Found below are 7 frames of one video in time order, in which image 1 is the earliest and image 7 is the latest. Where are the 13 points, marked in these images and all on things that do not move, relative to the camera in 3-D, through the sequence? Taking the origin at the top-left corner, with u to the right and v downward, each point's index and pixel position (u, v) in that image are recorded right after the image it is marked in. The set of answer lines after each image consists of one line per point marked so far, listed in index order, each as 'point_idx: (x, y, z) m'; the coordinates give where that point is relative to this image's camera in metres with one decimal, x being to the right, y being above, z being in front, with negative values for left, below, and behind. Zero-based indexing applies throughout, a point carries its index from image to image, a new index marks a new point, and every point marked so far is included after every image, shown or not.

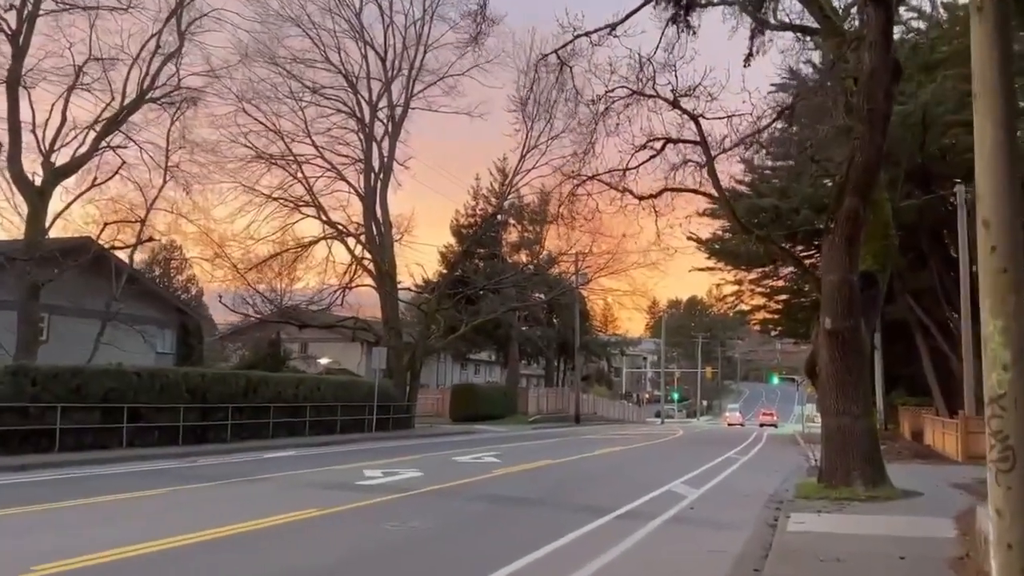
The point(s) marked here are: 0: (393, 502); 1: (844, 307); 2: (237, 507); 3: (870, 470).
0: (-1.5, -2.7, +12.8) m
1: (+4.8, -0.3, +14.7) m
2: (-3.5, -2.8, +13.1) m
3: (+5.2, -2.6, +14.7) m
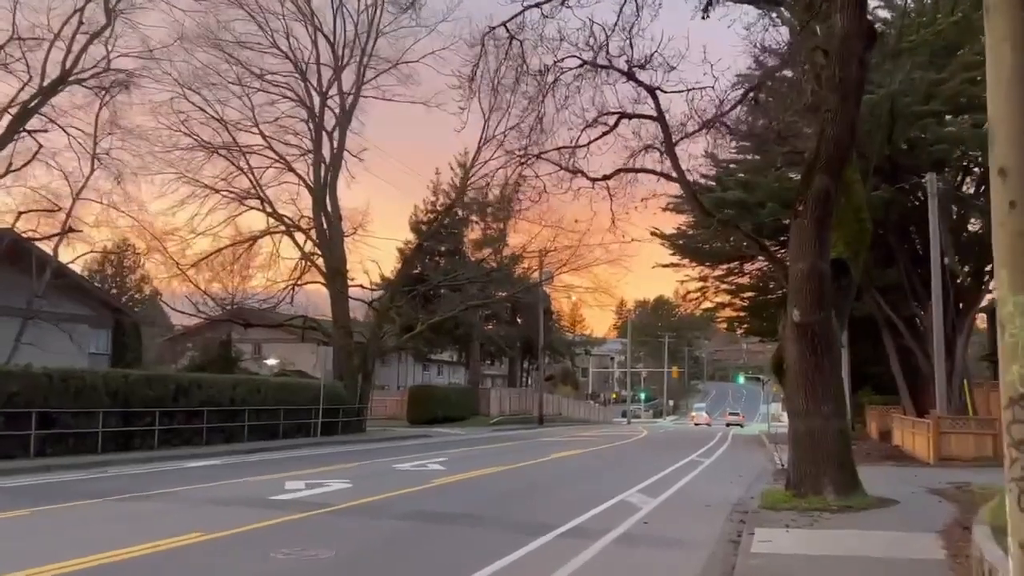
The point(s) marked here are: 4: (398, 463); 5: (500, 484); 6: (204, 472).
0: (-2.2, -2.6, +11.2) m
1: (+4.0, -0.1, +13.4) m
2: (-4.3, -2.7, +11.5) m
3: (+4.3, -2.5, +13.3) m
4: (-2.2, -3.3, +19.1) m
5: (-0.3, -3.3, +16.9) m
6: (-5.2, -3.1, +17.0) m
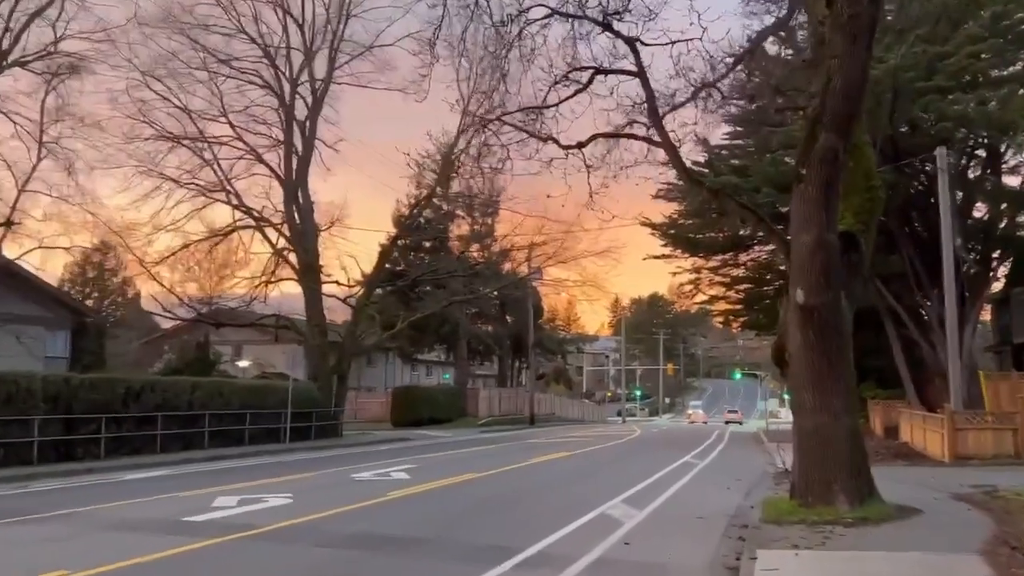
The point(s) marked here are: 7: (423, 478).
0: (-2.6, -2.4, +9.4) m
1: (+3.5, +0.1, +11.6) m
2: (-4.7, -2.5, +9.6) m
3: (+3.9, -2.2, +11.5) m
4: (-2.6, -3.1, +17.3) m
5: (-0.7, -3.1, +15.1) m
6: (-5.6, -3.0, +15.2) m
7: (-1.5, -3.2, +17.0) m
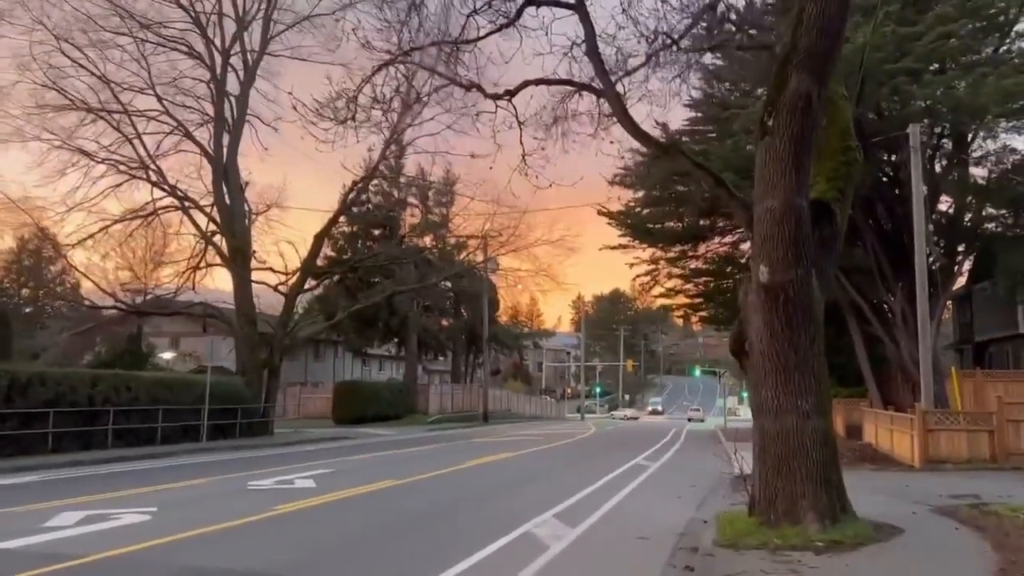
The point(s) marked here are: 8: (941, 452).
0: (-3.5, -2.1, +7.2) m
1: (+2.6, +0.4, +9.6) m
2: (-5.6, -2.2, +7.4) m
3: (+3.0, -2.0, +9.6) m
4: (-3.7, -2.8, +15.1) m
5: (-1.8, -2.9, +13.0) m
6: (-6.7, -2.6, +12.9) m
7: (-2.6, -2.9, +14.9) m
8: (+8.1, -3.1, +19.1) m
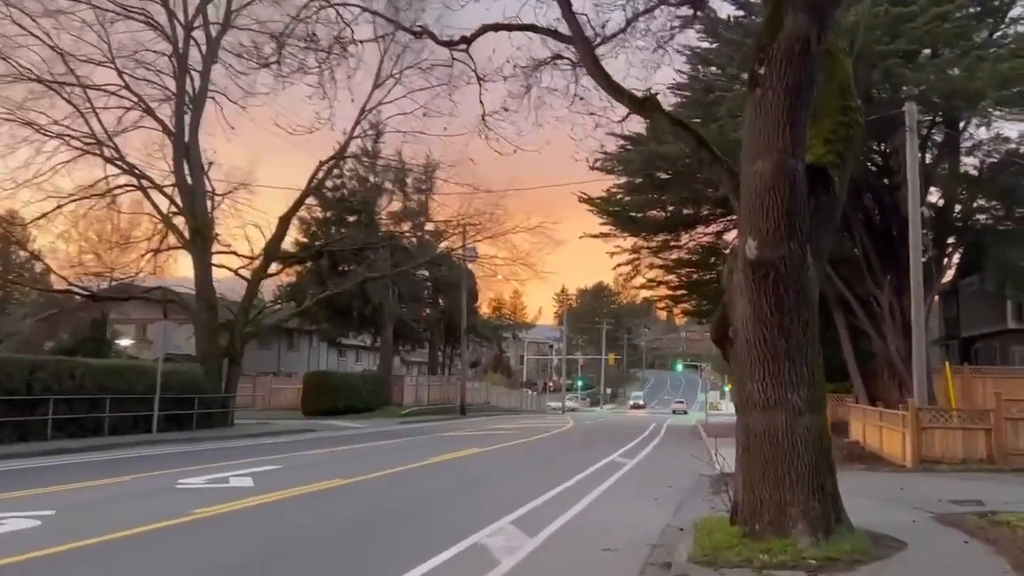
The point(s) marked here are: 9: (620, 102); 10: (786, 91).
0: (-3.9, -1.9, +5.9) m
1: (+2.2, +0.5, +8.3) m
2: (-6.0, -2.0, +6.0) m
3: (+2.5, -1.8, +8.3) m
4: (-4.3, -2.5, +13.7) m
5: (-2.3, -2.6, +11.7) m
6: (-7.2, -2.3, +11.5) m
7: (-3.2, -2.6, +13.6) m
8: (+7.5, -2.9, +18.0) m
9: (+1.0, +1.7, +9.5) m
10: (+2.2, +1.6, +8.3) m
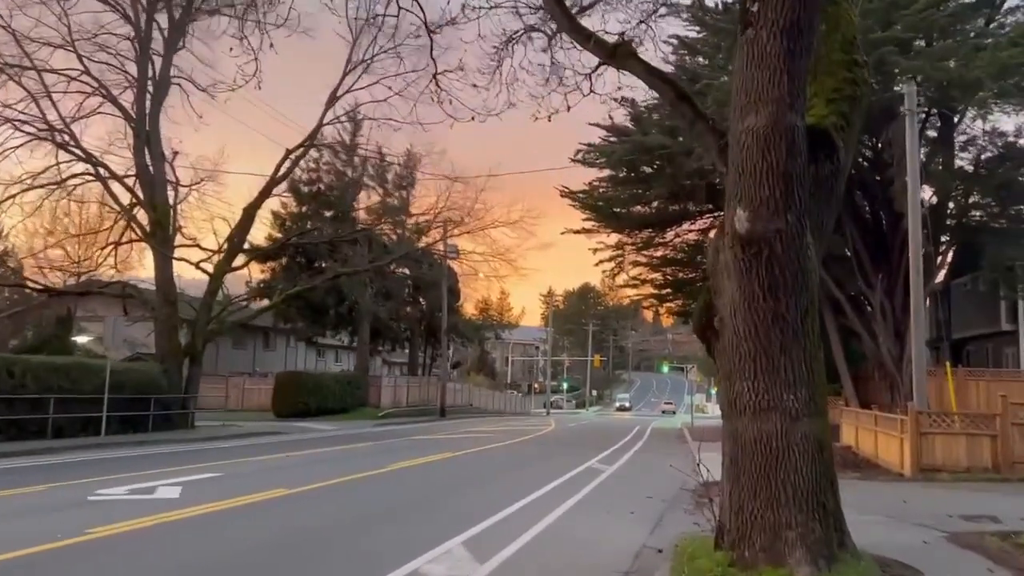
0: (-4.3, -1.7, +4.4) m
1: (+1.8, +0.7, +7.0) m
2: (-6.3, -1.8, +4.5) m
3: (+2.2, -1.7, +7.0) m
4: (-4.7, -2.4, +12.3) m
5: (-2.7, -2.4, +10.3) m
6: (-7.6, -2.2, +10.0) m
7: (-3.6, -2.5, +12.2) m
8: (+7.0, -2.8, +16.7) m
9: (+0.6, +1.9, +8.1) m
10: (+1.9, +1.7, +7.0) m
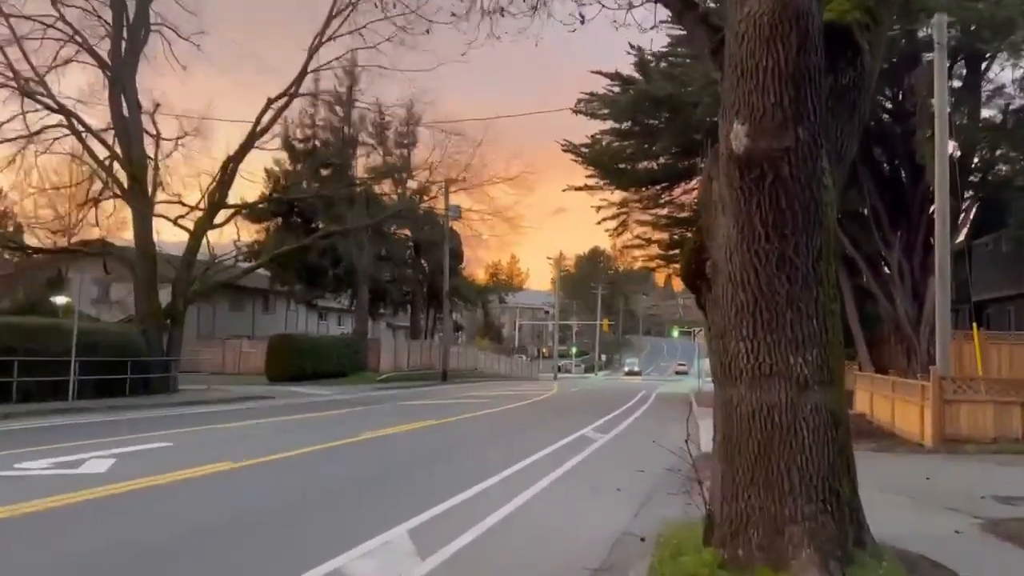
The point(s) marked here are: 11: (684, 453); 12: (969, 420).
0: (-4.6, -1.4, +3.1) m
1: (+1.5, +1.0, +5.5) m
2: (-6.7, -1.5, +3.2) m
3: (+1.8, -1.3, +5.6) m
4: (-5.0, -1.8, +11.0) m
5: (-3.0, -2.0, +9.0) m
6: (-7.9, -1.7, +8.8) m
7: (-3.9, -1.9, +10.9) m
8: (+6.7, -2.1, +15.3) m
9: (+0.3, +2.3, +6.6) m
10: (+1.5, +2.1, +5.5) m
11: (+2.6, -2.4, +15.3) m
12: (+6.9, -2.0, +15.3) m
